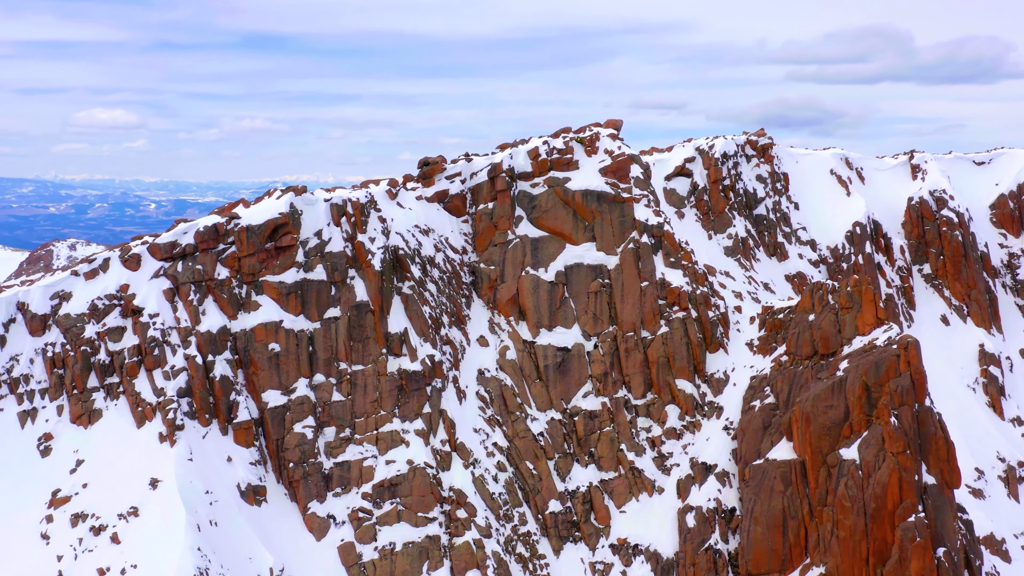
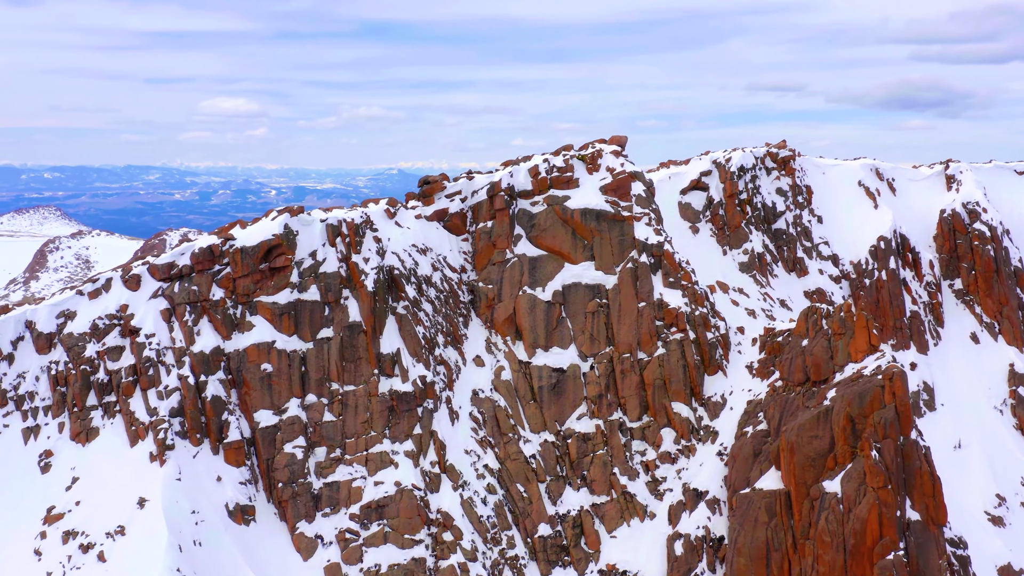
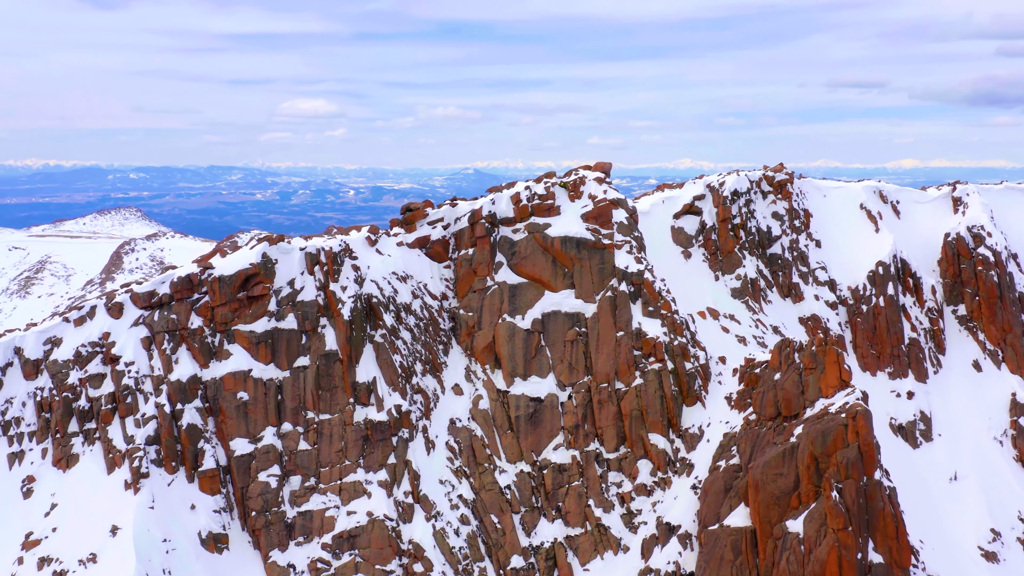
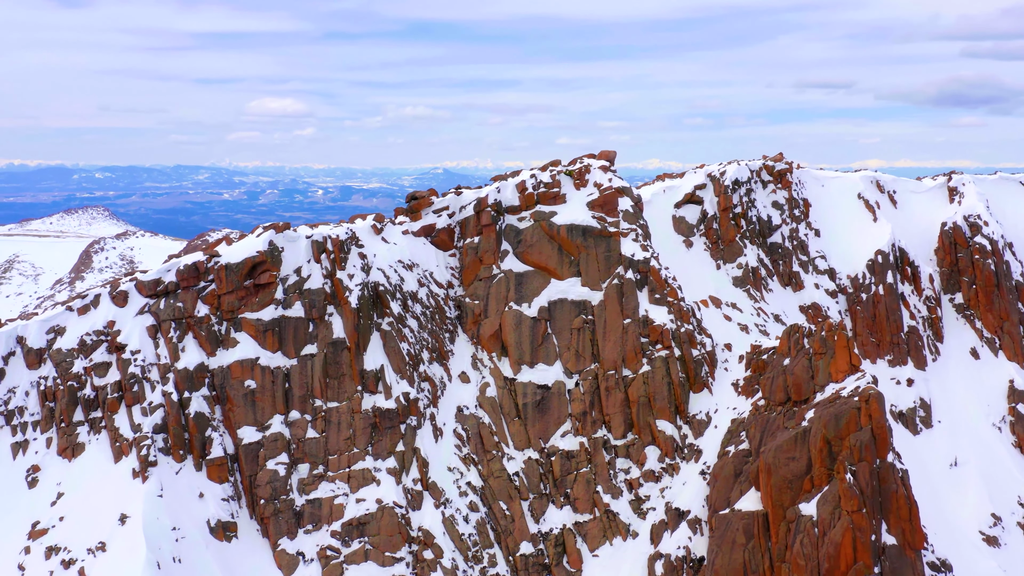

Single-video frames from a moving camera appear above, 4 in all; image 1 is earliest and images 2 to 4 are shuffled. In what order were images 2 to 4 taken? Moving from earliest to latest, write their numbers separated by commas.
2, 4, 3
